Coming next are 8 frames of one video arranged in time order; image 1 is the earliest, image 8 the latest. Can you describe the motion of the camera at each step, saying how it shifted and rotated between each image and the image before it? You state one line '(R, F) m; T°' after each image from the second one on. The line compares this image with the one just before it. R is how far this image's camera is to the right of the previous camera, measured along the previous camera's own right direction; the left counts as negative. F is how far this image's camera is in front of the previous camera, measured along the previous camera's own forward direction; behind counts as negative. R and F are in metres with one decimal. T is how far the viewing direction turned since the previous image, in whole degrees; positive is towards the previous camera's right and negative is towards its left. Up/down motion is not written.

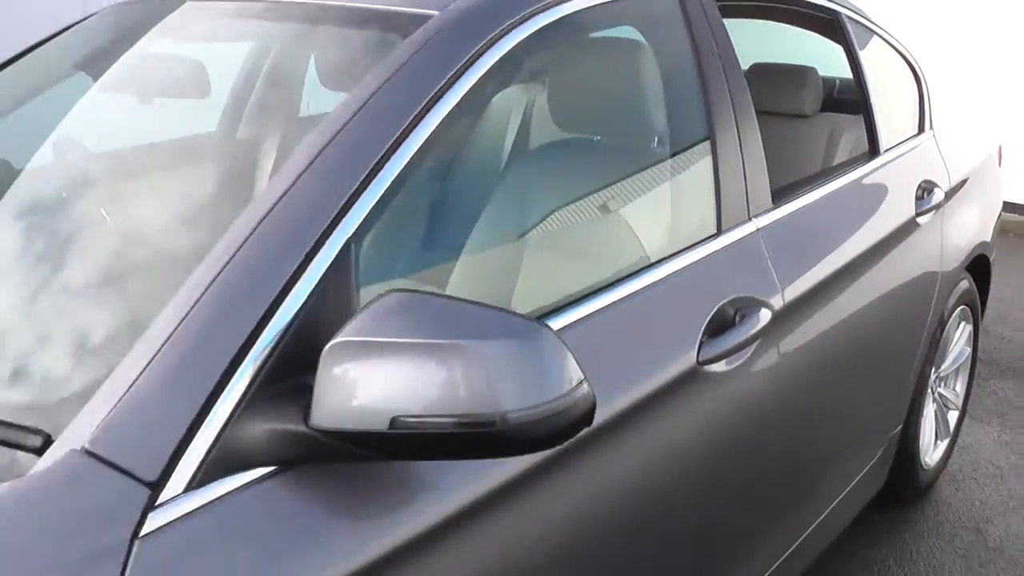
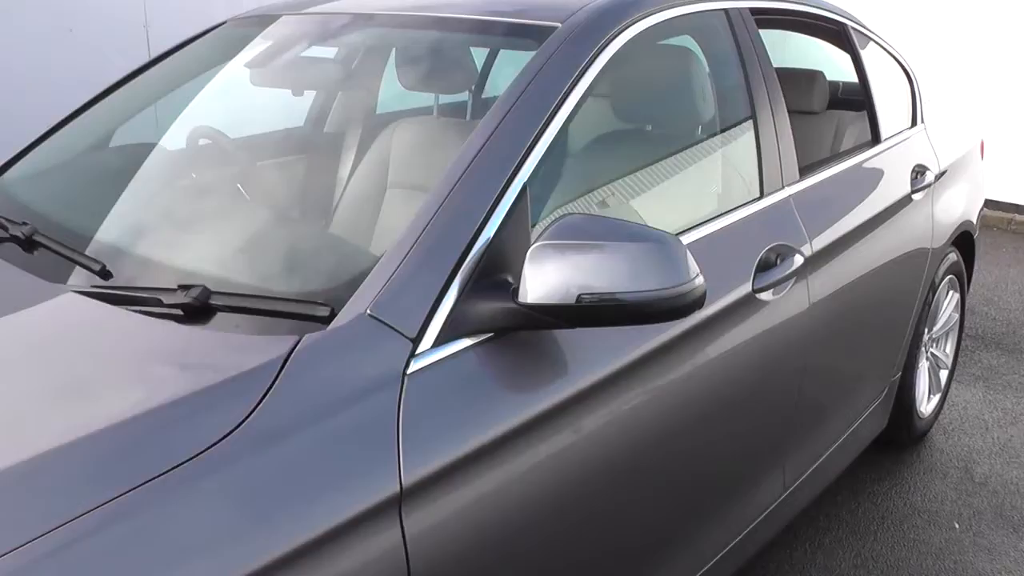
(-0.2, -0.4) m; +1°
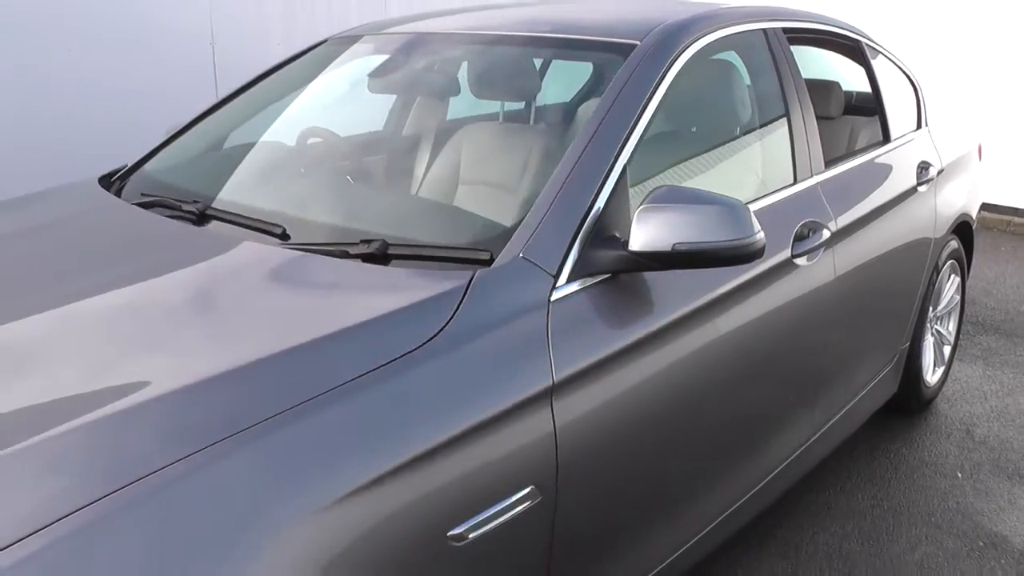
(-0.2, -0.4) m; 0°
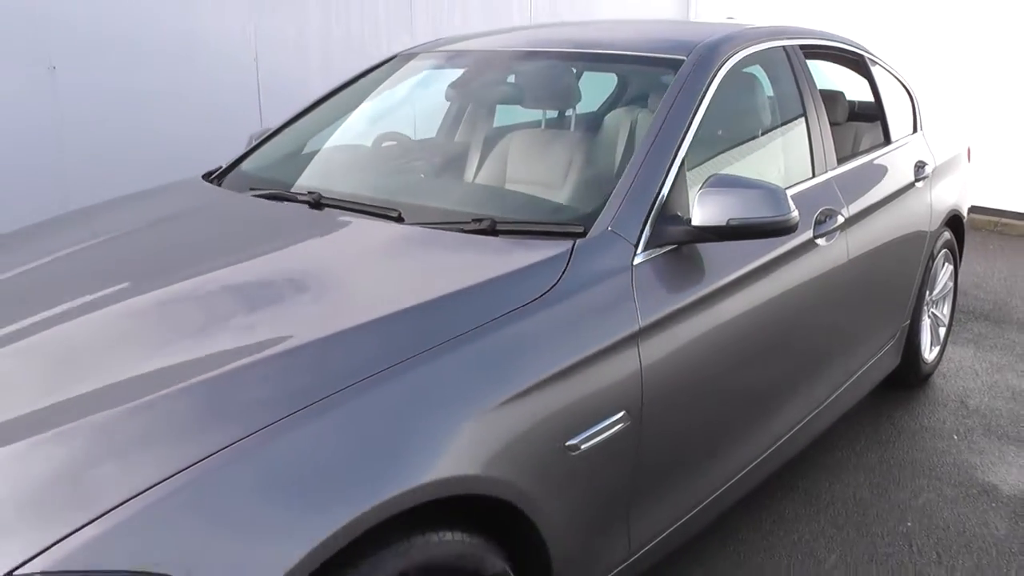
(-0.2, -0.4) m; +1°
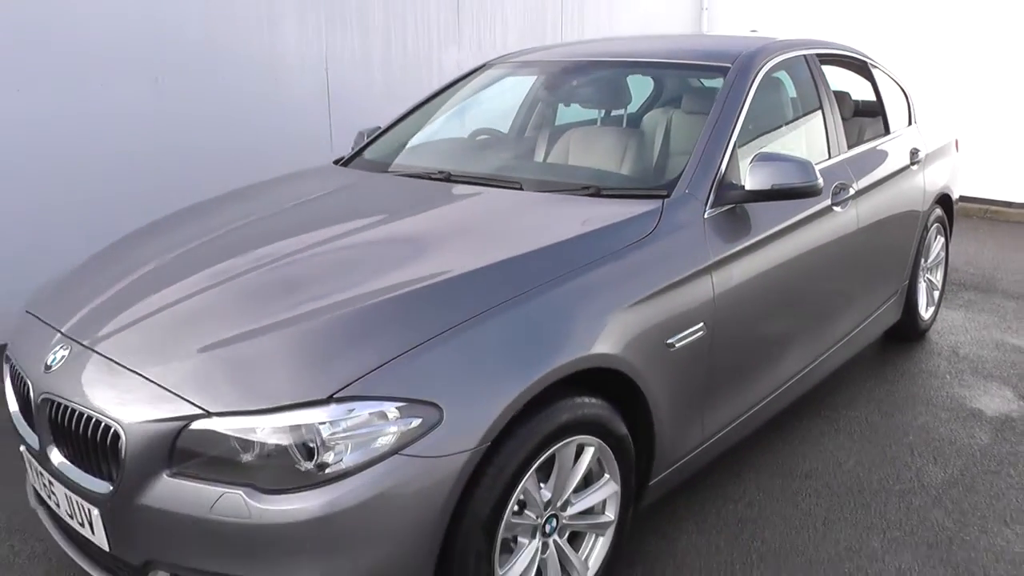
(-0.3, -0.6) m; 0°
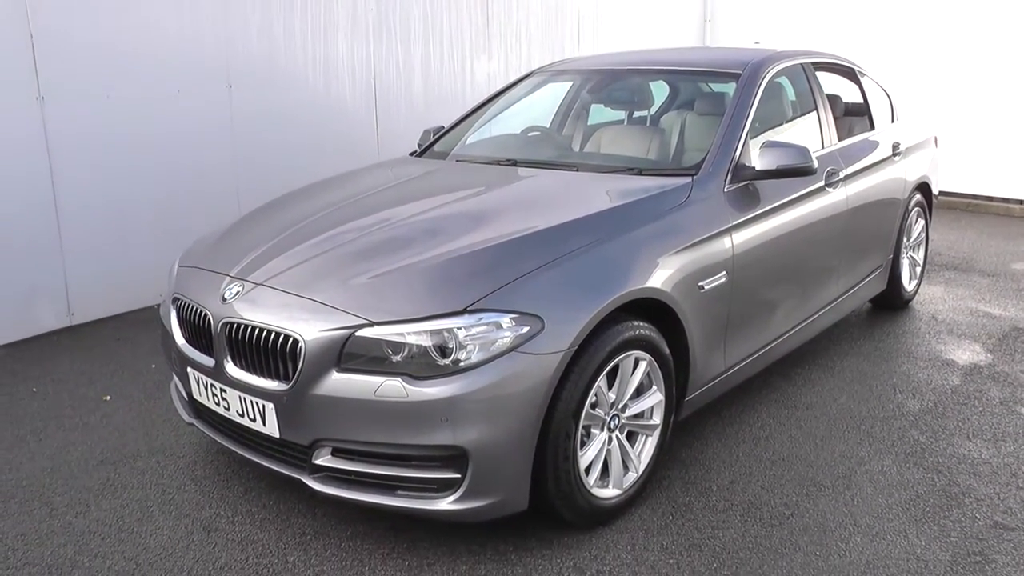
(-0.2, -0.6) m; 0°
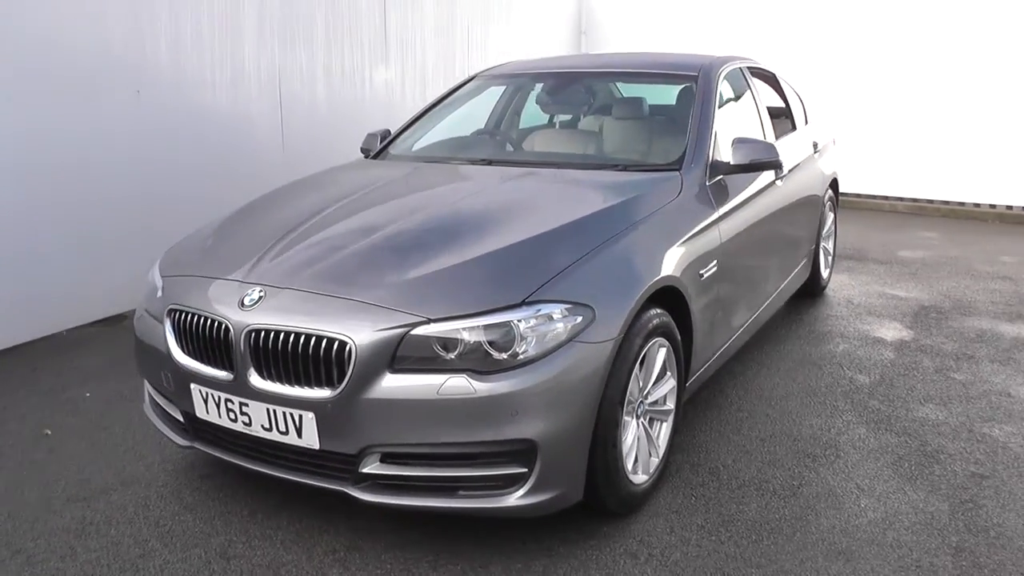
(-0.6, 0.0) m; +11°
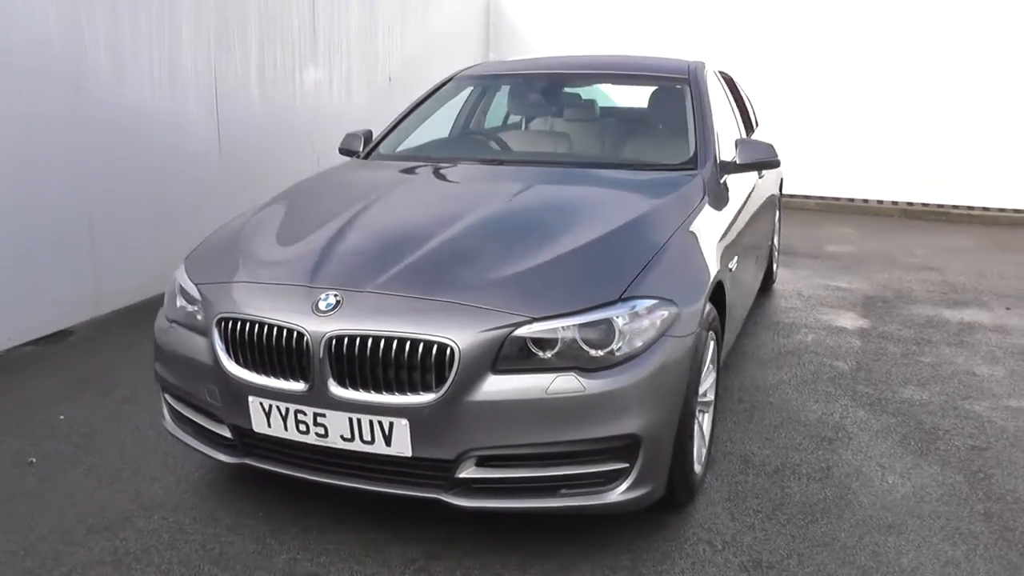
(-0.7, +0.1) m; +9°
